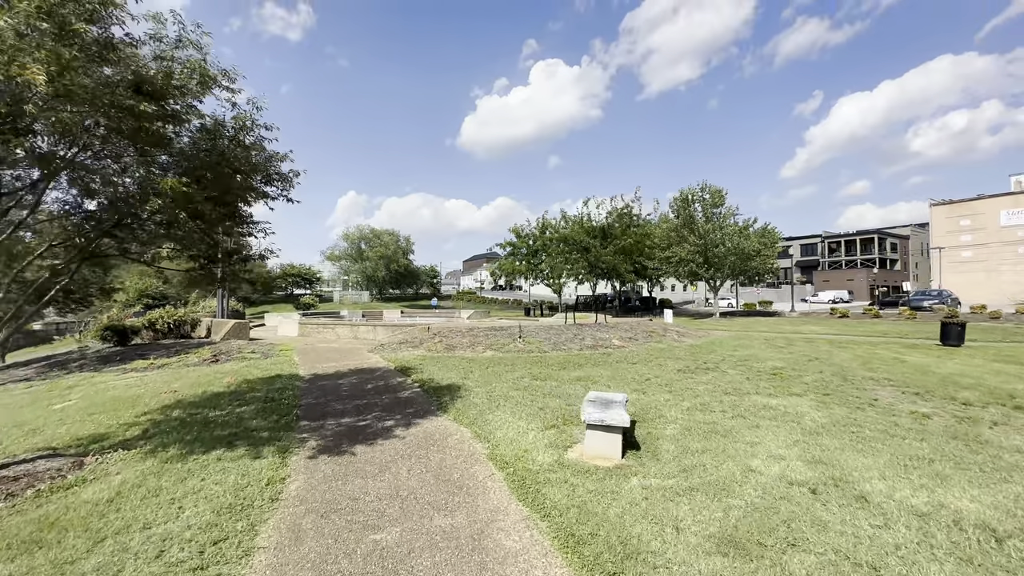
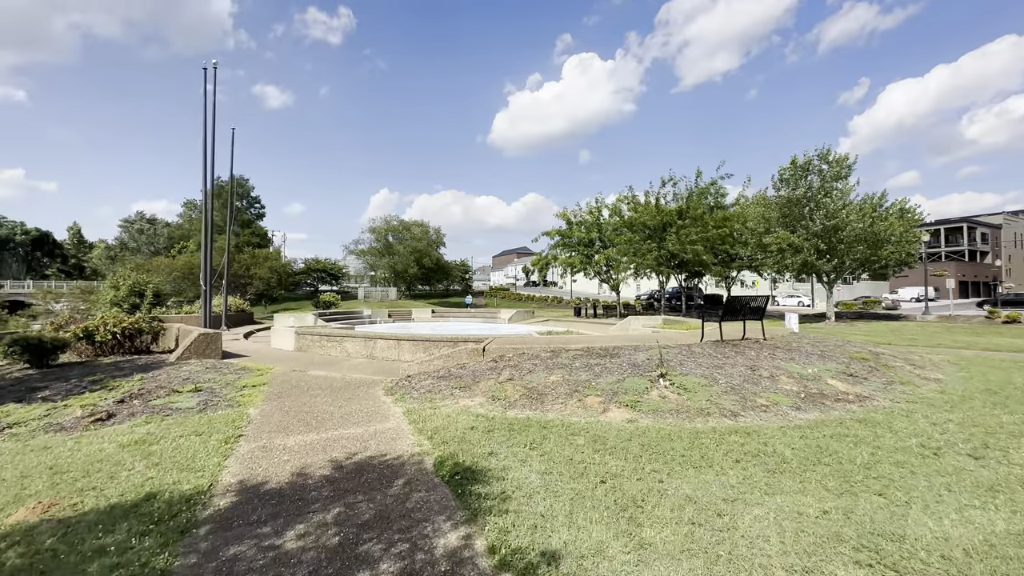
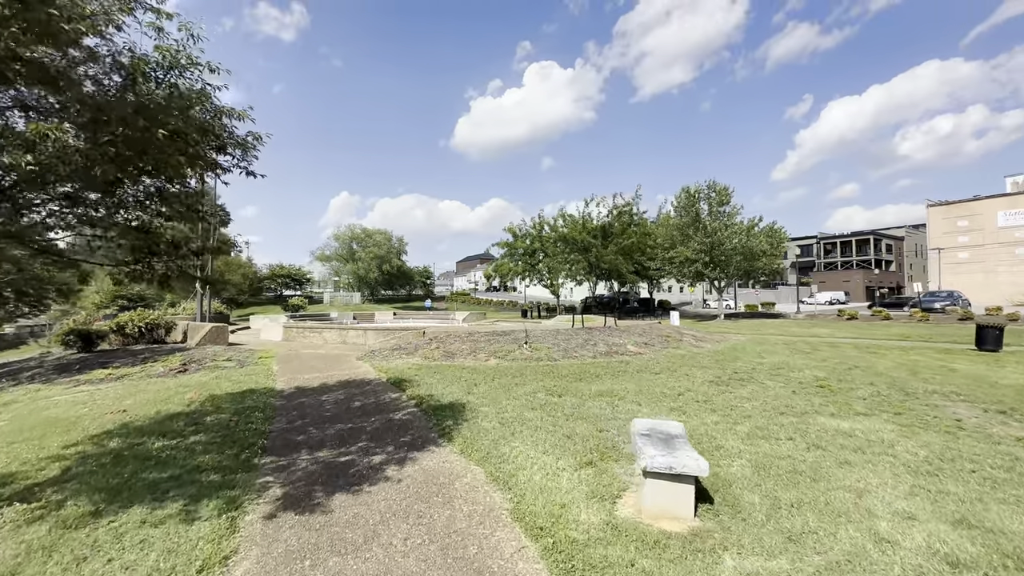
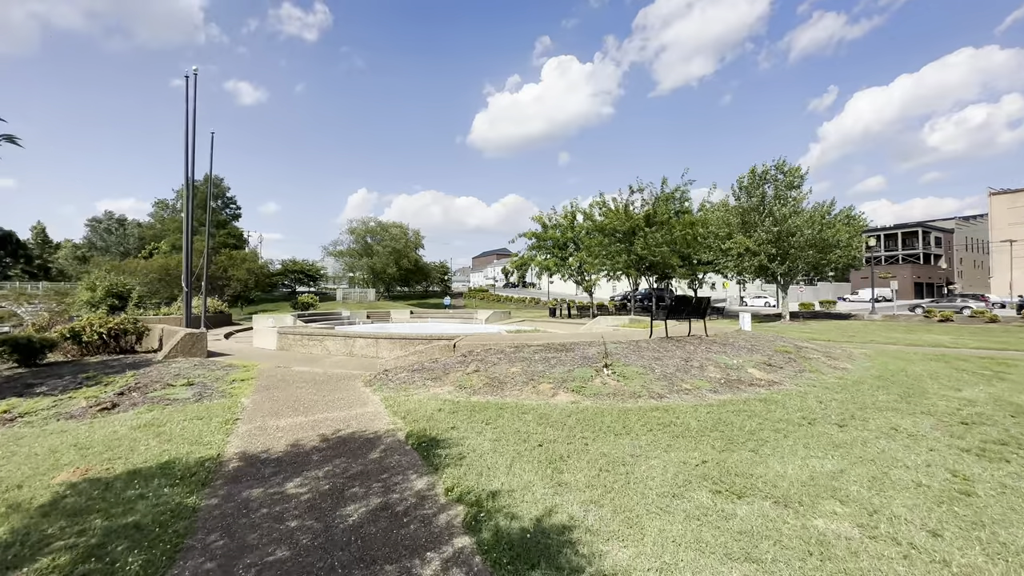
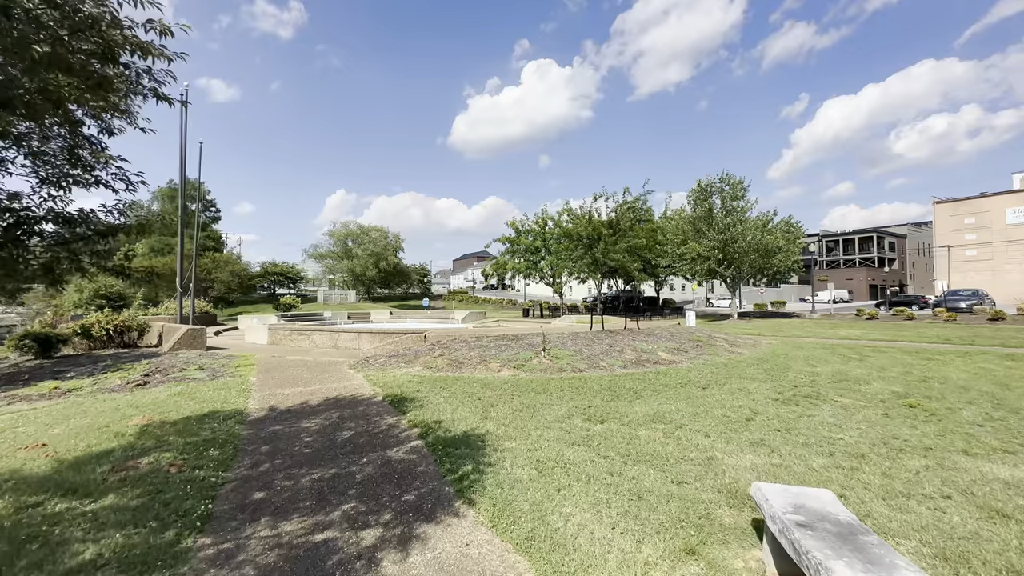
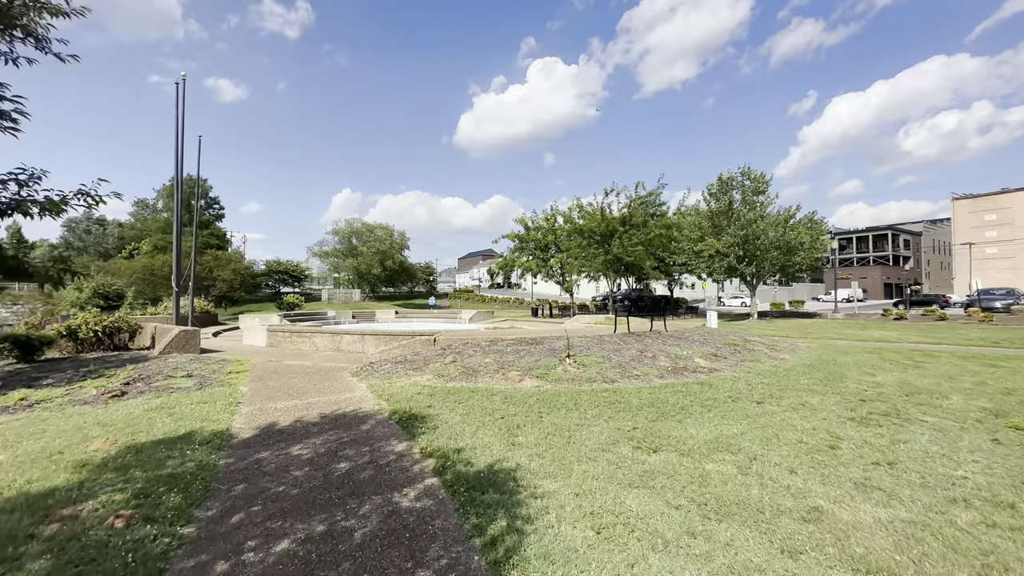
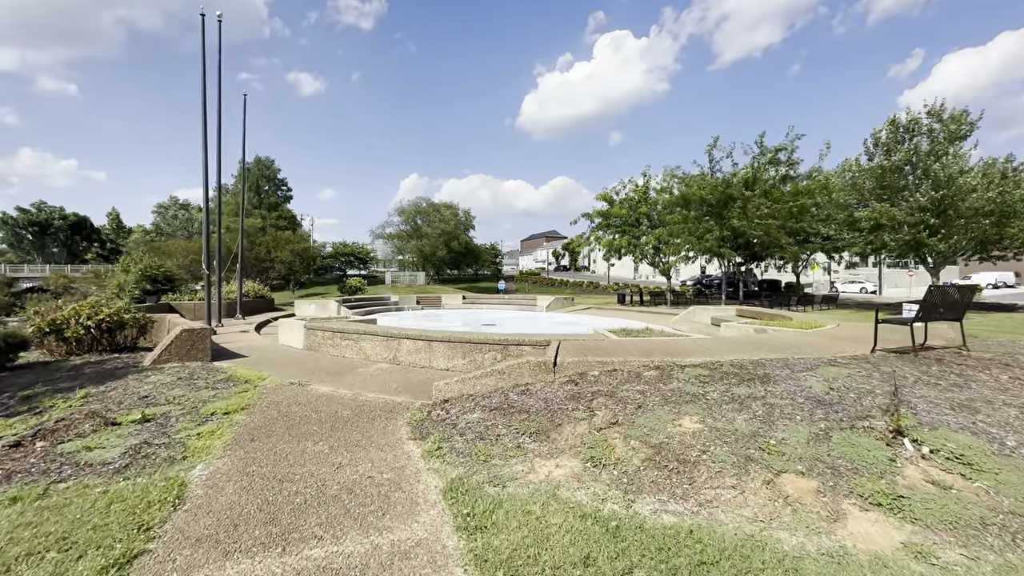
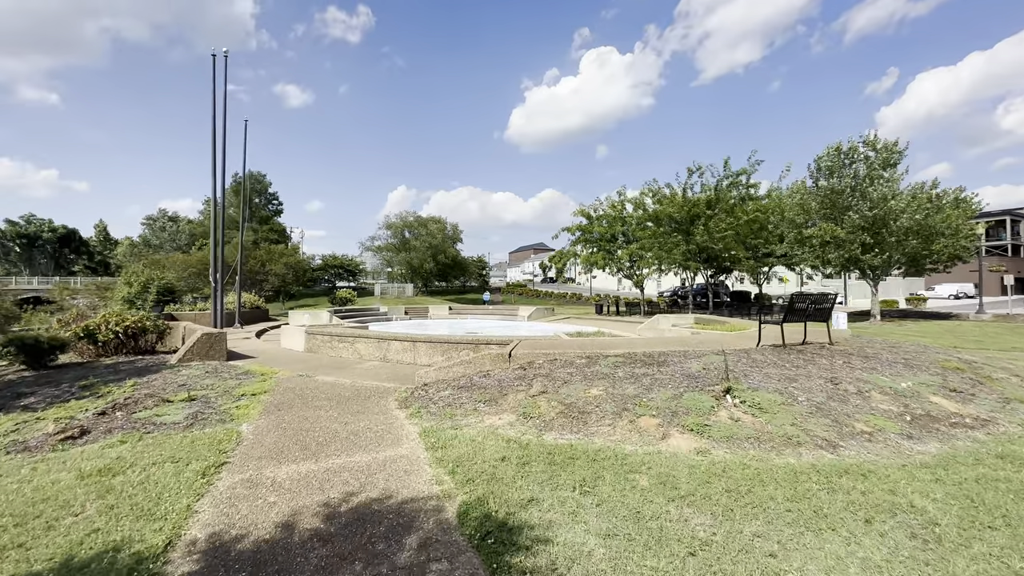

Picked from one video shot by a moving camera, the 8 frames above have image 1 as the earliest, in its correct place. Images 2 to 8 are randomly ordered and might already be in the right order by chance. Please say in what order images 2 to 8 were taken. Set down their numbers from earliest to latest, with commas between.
3, 5, 6, 4, 2, 8, 7
